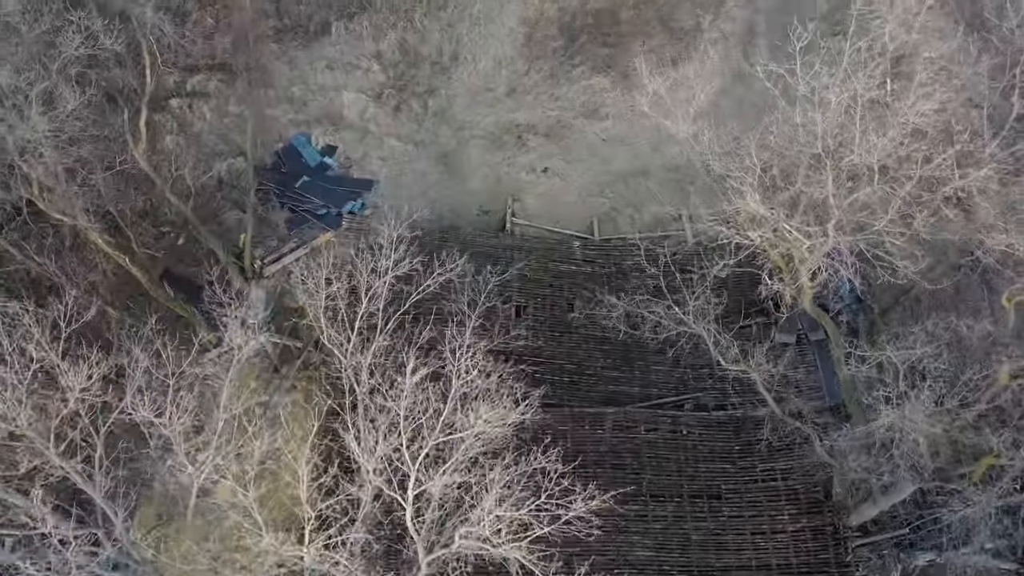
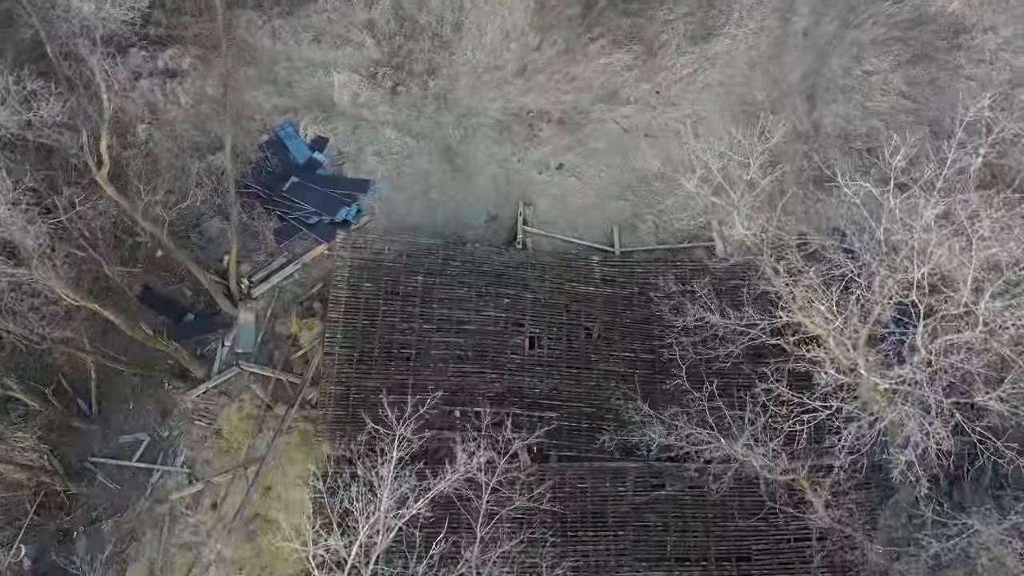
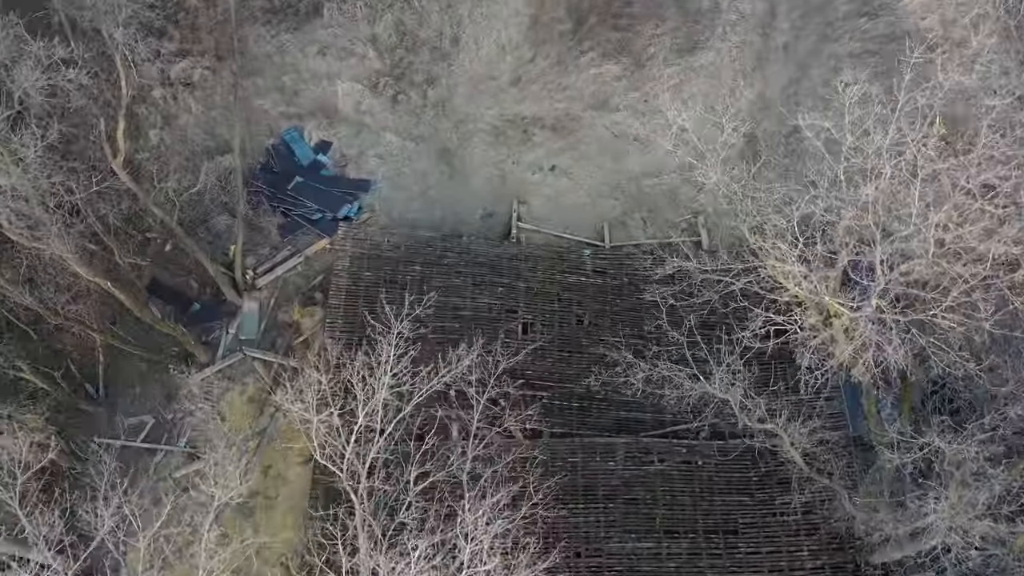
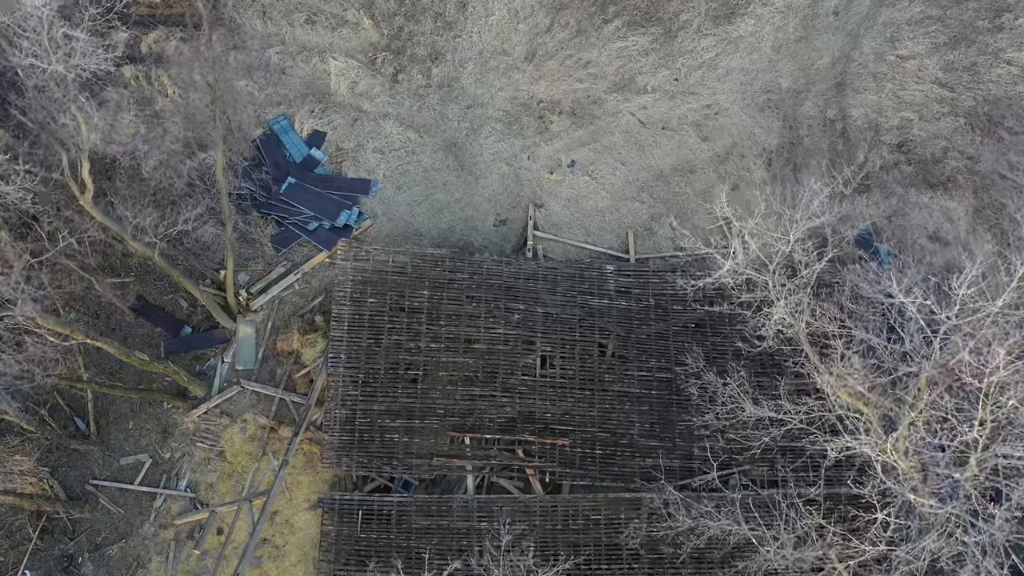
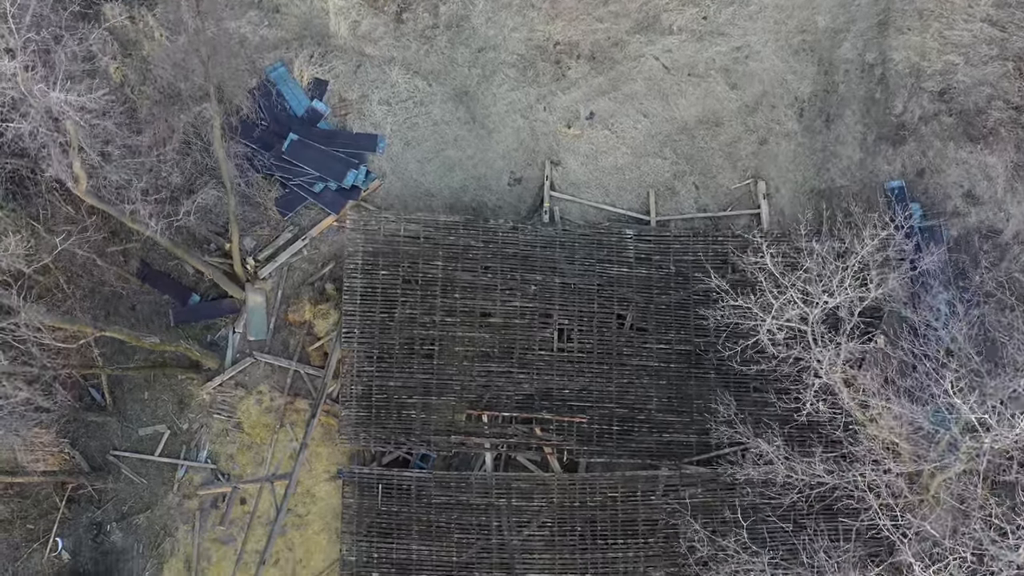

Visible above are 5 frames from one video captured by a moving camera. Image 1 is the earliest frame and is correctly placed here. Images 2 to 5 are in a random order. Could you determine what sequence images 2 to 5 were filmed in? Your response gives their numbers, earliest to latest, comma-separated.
3, 2, 4, 5
